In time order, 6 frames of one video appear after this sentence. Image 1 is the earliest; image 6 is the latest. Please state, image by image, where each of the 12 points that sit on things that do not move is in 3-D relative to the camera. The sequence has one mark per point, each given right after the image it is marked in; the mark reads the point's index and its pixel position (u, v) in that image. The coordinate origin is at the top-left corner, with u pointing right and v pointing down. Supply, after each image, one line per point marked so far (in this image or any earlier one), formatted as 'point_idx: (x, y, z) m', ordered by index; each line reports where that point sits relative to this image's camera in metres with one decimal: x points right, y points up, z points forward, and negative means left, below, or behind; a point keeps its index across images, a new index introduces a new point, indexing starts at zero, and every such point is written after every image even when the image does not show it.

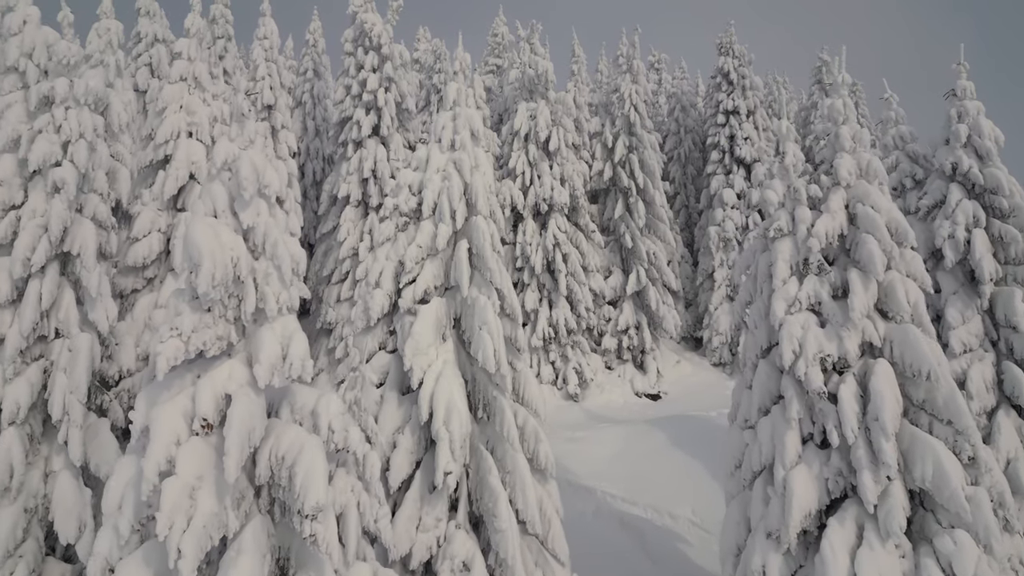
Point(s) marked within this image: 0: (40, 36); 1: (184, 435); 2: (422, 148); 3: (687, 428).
0: (-9.8, +5.2, +12.1) m
1: (-4.2, -1.9, +7.4) m
2: (-2.1, +3.2, +13.4) m
3: (+5.6, -4.5, +19.1) m
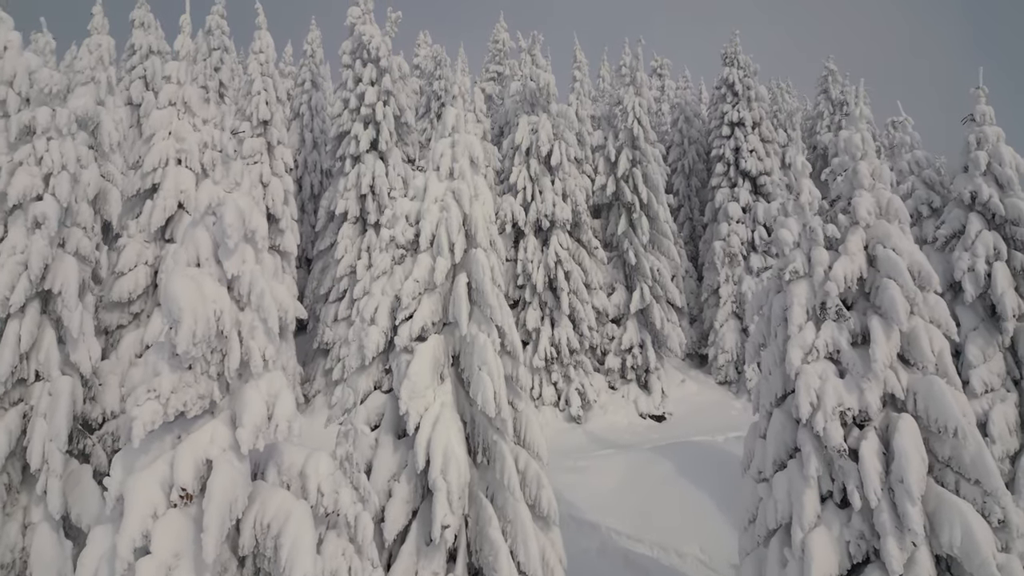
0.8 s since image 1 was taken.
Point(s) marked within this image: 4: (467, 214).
0: (-9.8, +4.5, +11.6) m
1: (-4.2, -2.6, +6.9) m
2: (-2.1, +2.5, +12.9) m
3: (+5.7, -5.3, +18.6) m
4: (-1.0, +1.6, +12.3) m
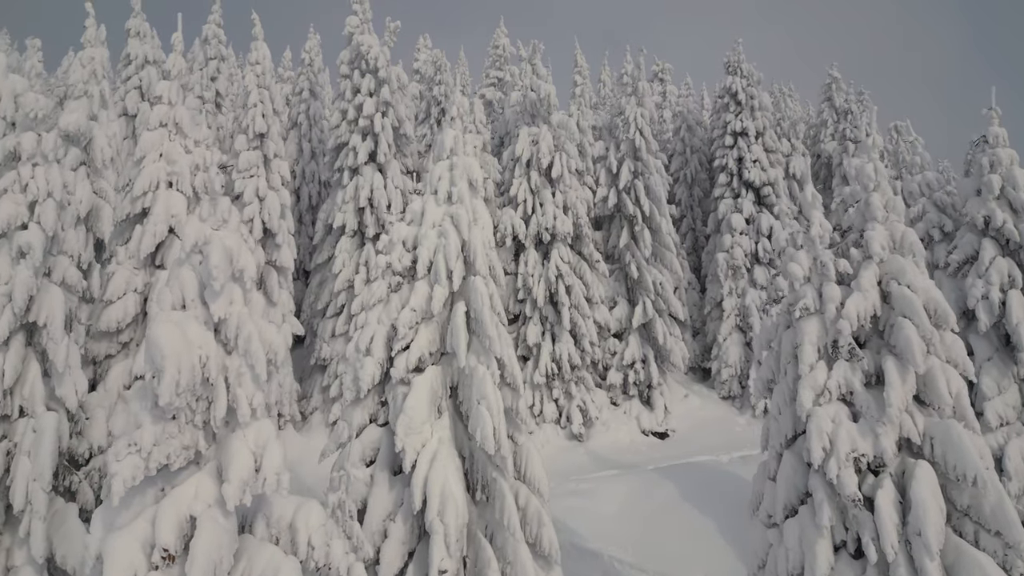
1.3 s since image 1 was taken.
0: (-9.8, +3.9, +11.3) m
1: (-4.2, -3.2, +6.6) m
2: (-2.1, +1.9, +12.6) m
3: (+5.7, -5.9, +18.2) m
4: (-1.0, +1.0, +12.0) m
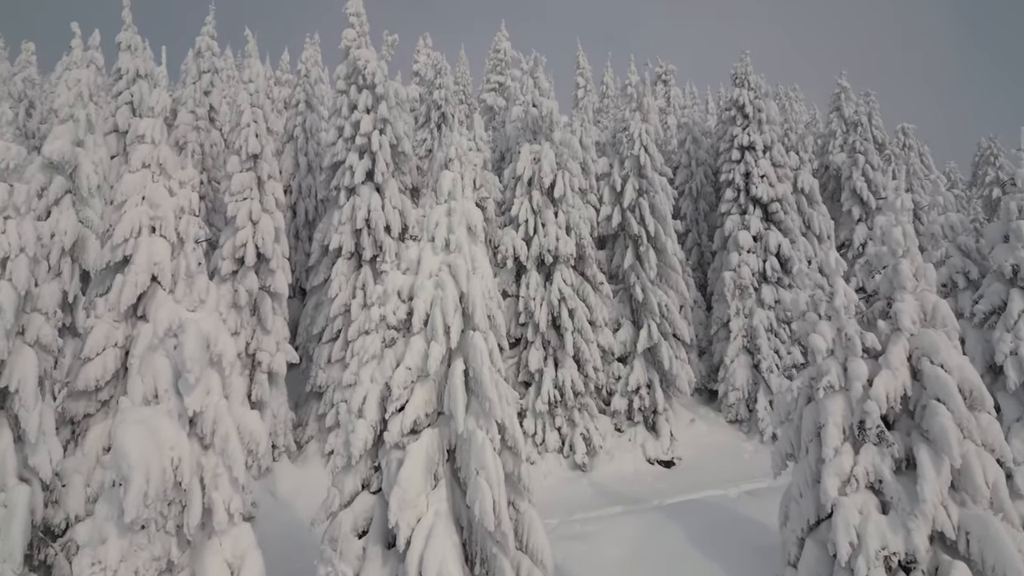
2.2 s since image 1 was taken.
0: (-9.8, +2.9, +10.7) m
1: (-4.2, -4.3, +6.0) m
2: (-2.0, +0.8, +11.9) m
3: (+5.7, -6.9, +17.6) m
4: (-0.9, -0.1, +11.3) m
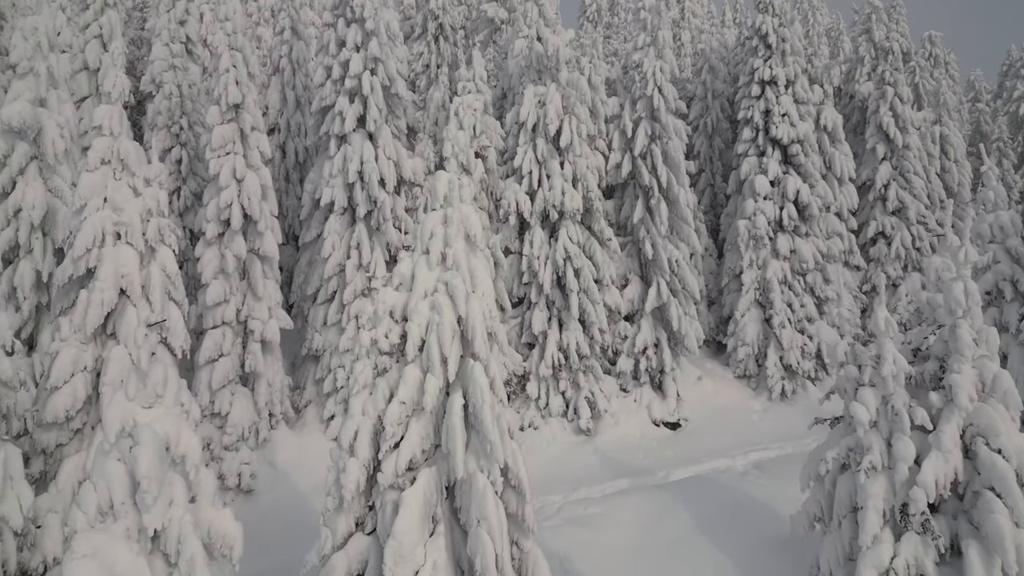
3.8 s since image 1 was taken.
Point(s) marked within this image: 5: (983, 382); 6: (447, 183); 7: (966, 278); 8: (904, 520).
0: (-9.7, +2.3, +9.1) m
1: (-4.1, -5.5, +5.6) m
2: (-2.0, +0.5, +10.6) m
3: (+5.8, -6.2, +17.5) m
4: (-0.9, -0.5, +10.2) m
5: (+6.1, -1.2, +7.4) m
6: (-1.2, +1.9, +10.6) m
7: (+6.0, +0.2, +7.5) m
8: (+4.9, -3.0, +7.4) m
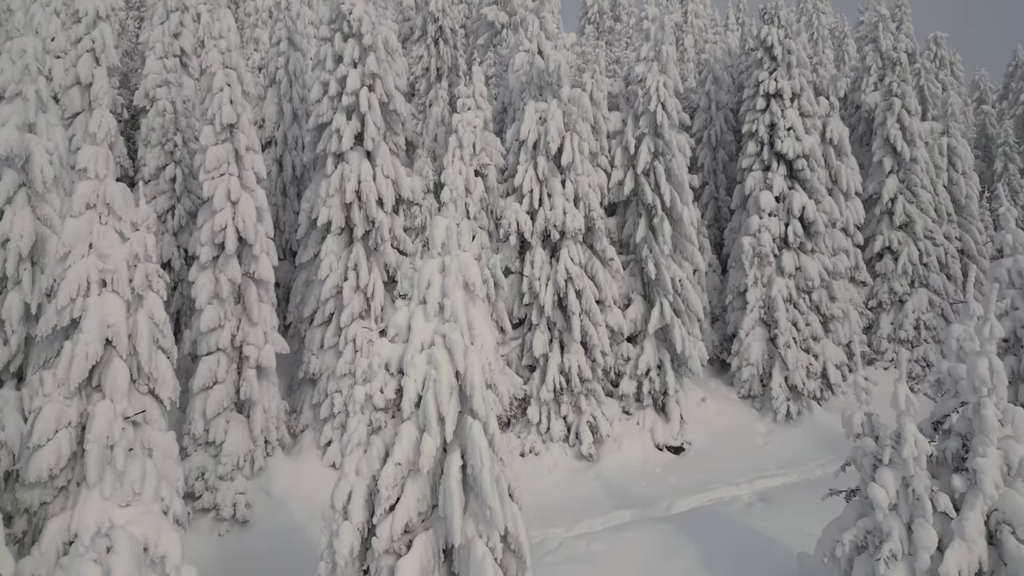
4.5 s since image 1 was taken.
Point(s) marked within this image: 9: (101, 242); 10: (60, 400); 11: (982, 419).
0: (-9.7, +1.4, +8.7) m
1: (-4.2, -6.4, +5.2) m
2: (-2.0, -0.4, +10.2) m
3: (+5.8, -7.1, +17.1) m
4: (-0.9, -1.4, +9.8) m
5: (+6.1, -2.2, +7.0) m
6: (-1.2, +1.0, +10.2) m
7: (+6.0, -0.8, +7.1) m
8: (+4.9, -3.9, +7.0) m
9: (-7.5, +0.8, +10.4) m
10: (-8.1, -1.9, +10.4) m
11: (+5.8, -1.6, +7.0) m
